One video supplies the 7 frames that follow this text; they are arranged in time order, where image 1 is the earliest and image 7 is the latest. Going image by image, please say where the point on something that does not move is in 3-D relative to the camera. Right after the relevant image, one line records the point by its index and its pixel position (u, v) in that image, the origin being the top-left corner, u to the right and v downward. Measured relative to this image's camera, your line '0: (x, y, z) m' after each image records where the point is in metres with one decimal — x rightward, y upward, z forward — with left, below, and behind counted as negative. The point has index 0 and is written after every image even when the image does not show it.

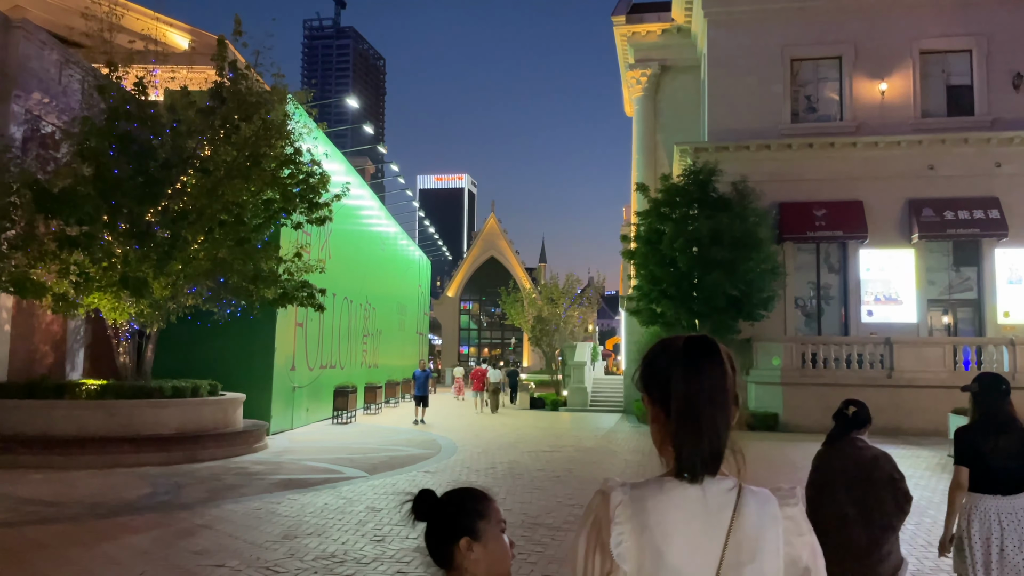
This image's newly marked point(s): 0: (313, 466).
0: (-2.6, -2.3, +11.3) m
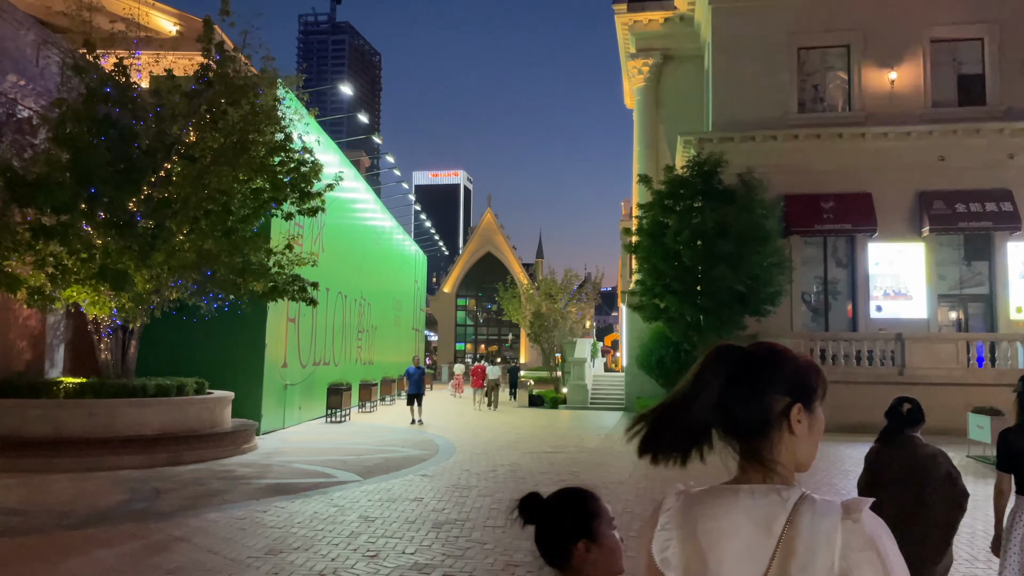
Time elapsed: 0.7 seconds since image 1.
0: (-2.5, -2.2, +10.7) m
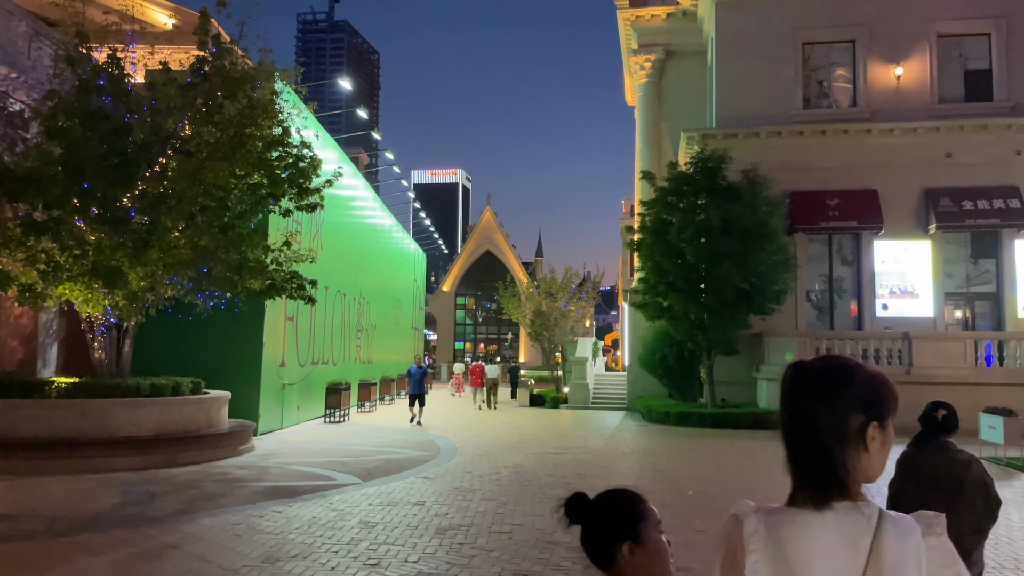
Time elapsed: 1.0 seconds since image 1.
0: (-2.5, -2.2, +10.4) m
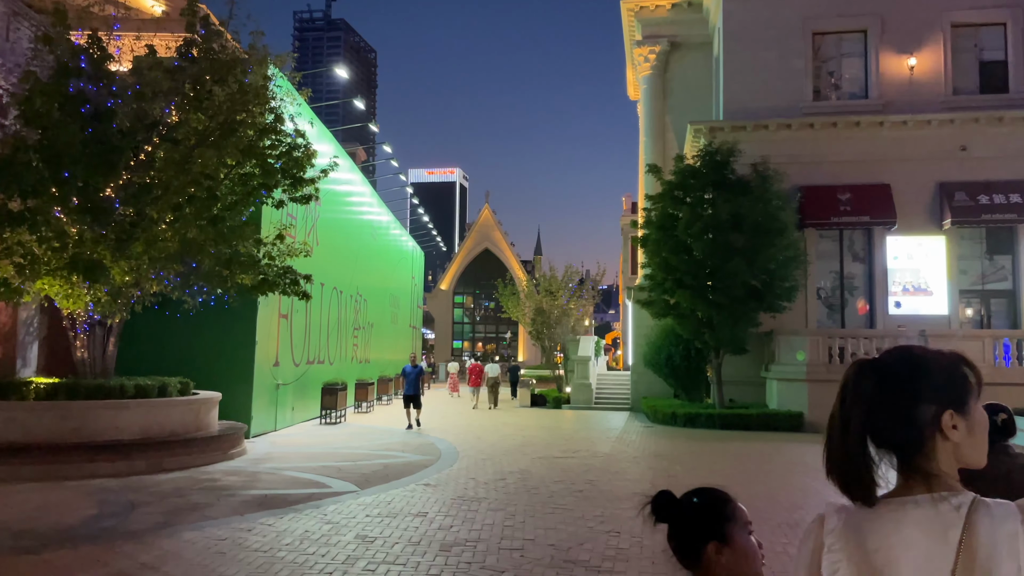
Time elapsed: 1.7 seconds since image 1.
0: (-2.4, -2.1, +9.8) m
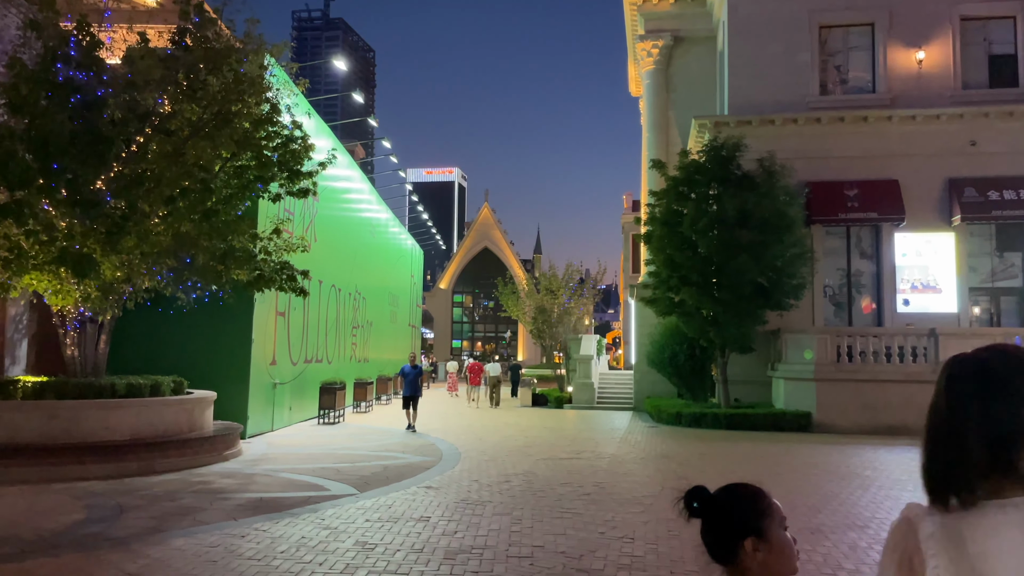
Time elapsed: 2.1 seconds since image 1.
0: (-2.4, -2.1, +9.4) m
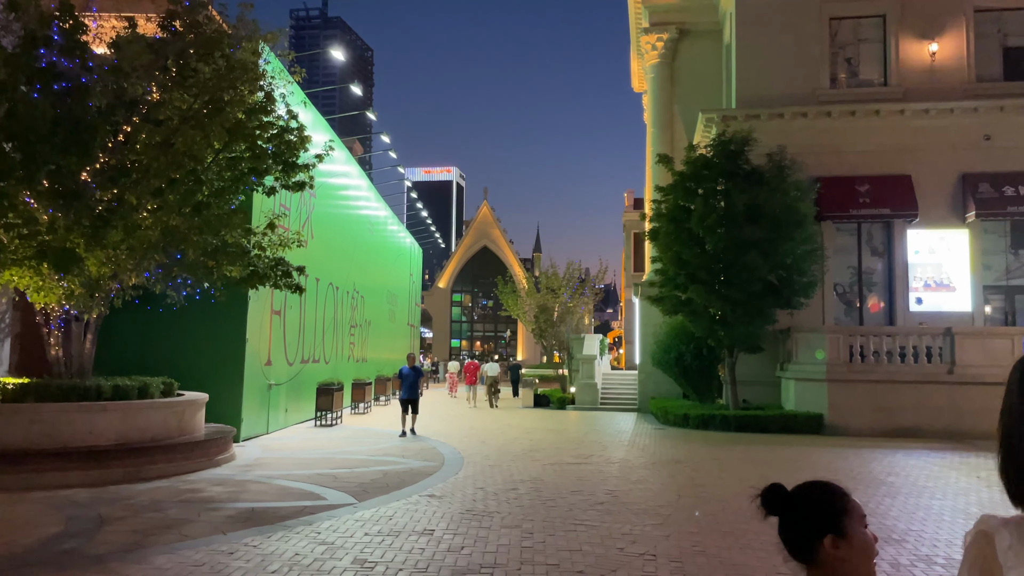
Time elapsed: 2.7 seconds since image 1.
0: (-2.3, -2.0, +8.9) m
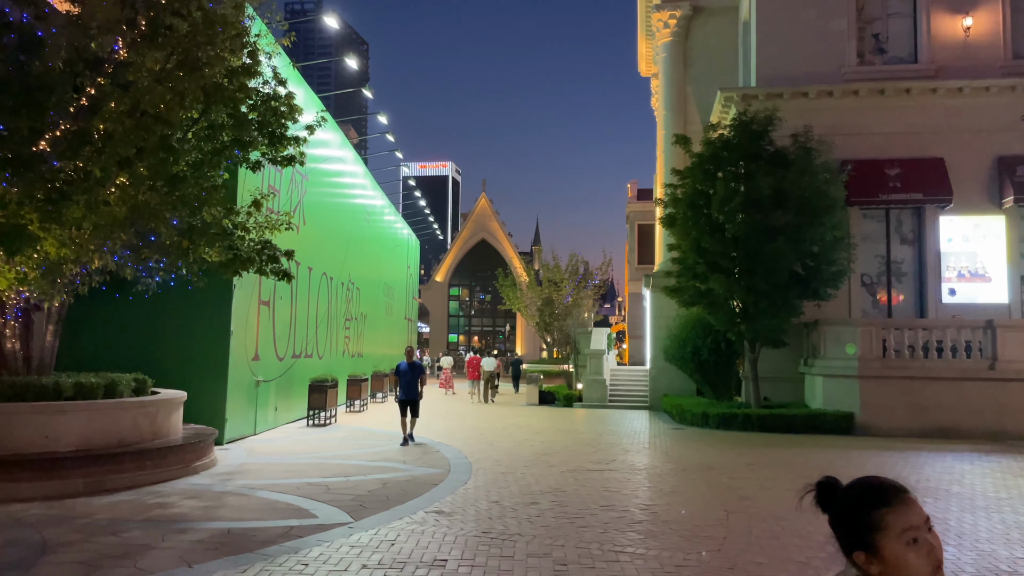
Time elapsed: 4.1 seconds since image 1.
0: (-2.1, -1.9, +7.7) m
